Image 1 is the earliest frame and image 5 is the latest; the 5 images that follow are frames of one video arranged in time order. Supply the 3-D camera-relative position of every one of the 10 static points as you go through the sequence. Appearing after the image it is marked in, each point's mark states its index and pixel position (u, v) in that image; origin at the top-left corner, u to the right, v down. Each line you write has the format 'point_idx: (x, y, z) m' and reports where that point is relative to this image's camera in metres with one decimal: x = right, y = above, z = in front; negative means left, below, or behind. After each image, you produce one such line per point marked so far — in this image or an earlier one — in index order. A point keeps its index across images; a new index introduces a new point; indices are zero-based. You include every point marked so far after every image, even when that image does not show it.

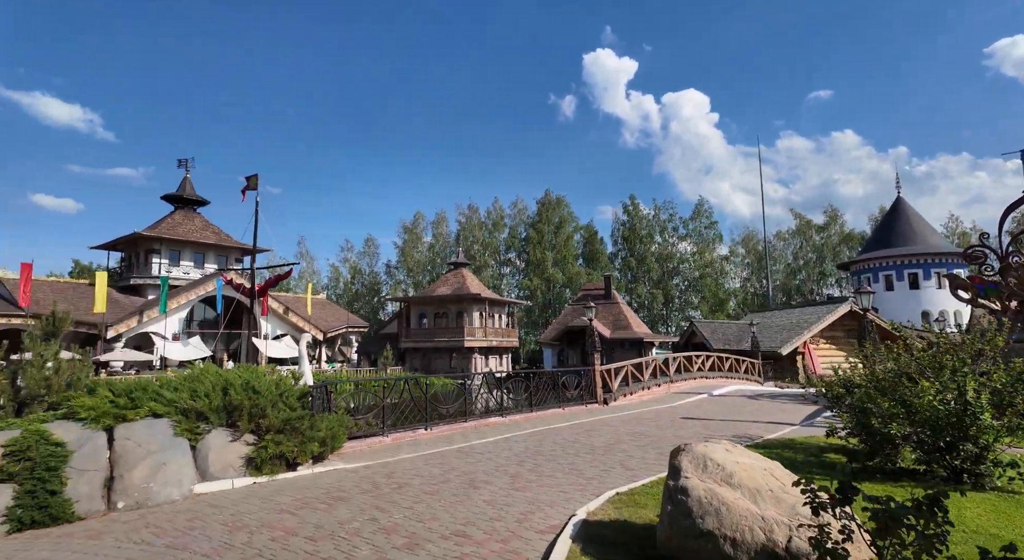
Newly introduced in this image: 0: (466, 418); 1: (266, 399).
0: (-1.3, -3.7, +16.7) m
1: (-4.5, -2.2, +11.6) m
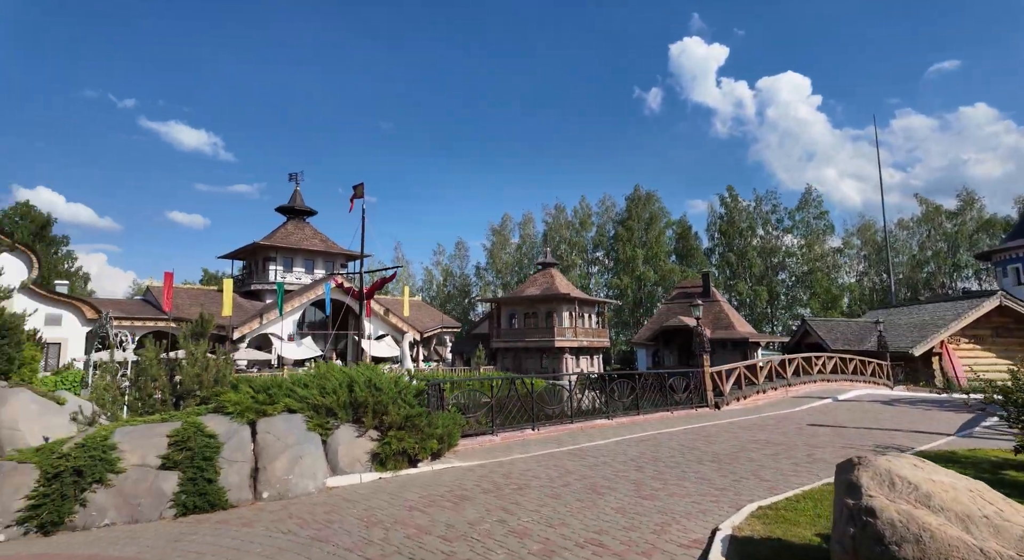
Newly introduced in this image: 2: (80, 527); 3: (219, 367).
0: (+1.6, -3.6, +16.4) m
1: (-2.3, -2.2, +11.8) m
2: (-5.9, -3.4, +8.6) m
3: (-5.9, -1.7, +12.7) m
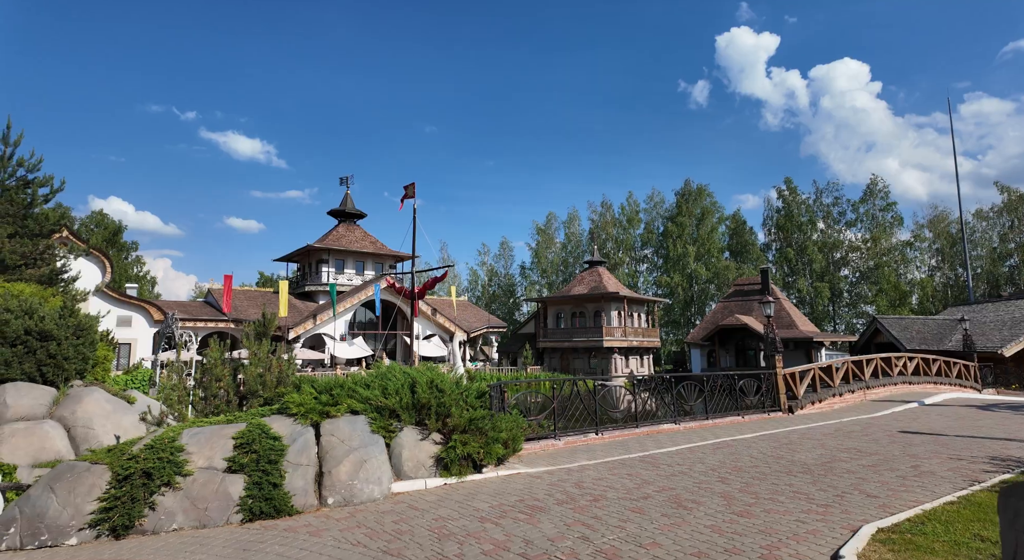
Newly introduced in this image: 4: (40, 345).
0: (+3.1, -3.6, +15.6) m
1: (-1.1, -2.2, +11.4) m
2: (-4.9, -3.4, +8.4) m
3: (-4.6, -1.7, +12.5) m
4: (-10.4, -1.4, +13.9) m
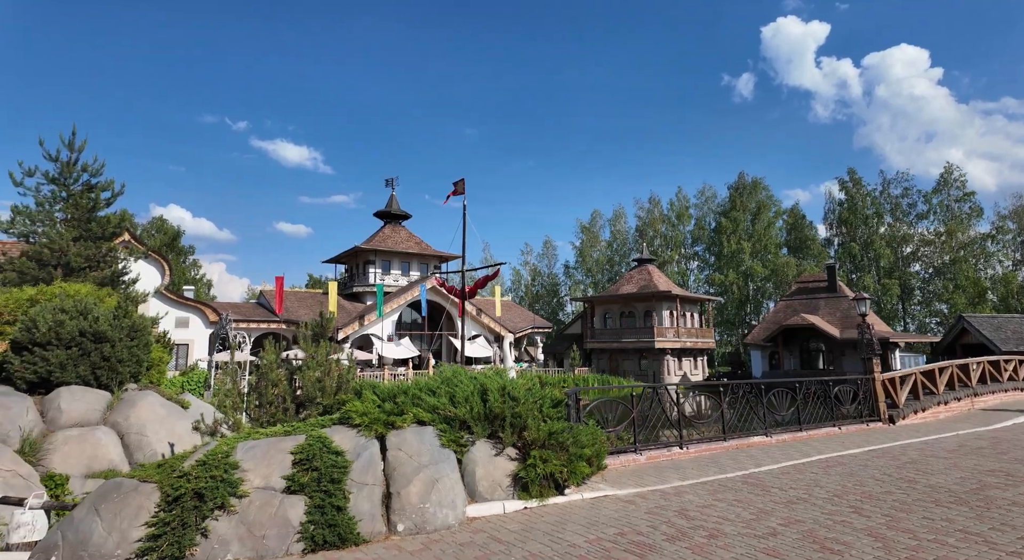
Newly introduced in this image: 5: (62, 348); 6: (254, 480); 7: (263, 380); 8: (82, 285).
0: (+4.8, -3.5, +14.1) m
1: (+0.2, -2.1, +10.2) m
2: (-3.7, -3.3, +7.5) m
3: (-3.1, -1.7, +11.6) m
4: (-8.8, -1.4, +13.3) m
5: (-9.2, -1.4, +13.0) m
6: (-3.3, -2.6, +8.1) m
7: (-4.3, -1.8, +11.0) m
8: (-10.6, -0.1, +15.5) m
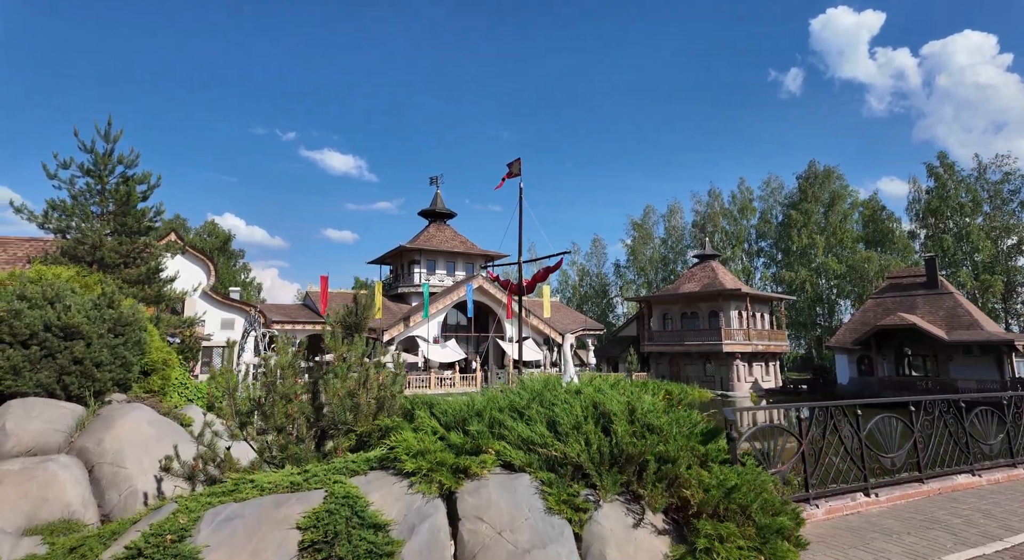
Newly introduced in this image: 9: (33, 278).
0: (+6.5, -3.0, +9.9) m
1: (+1.7, -1.7, +6.3) m
2: (-2.4, -2.9, +3.9) m
3: (-1.6, -1.3, +7.9) m
4: (-7.2, -1.1, +10.1) m
5: (-7.6, -1.0, +9.7) m
6: (-2.0, -2.2, +4.5) m
7: (-2.8, -1.4, +7.4) m
8: (-8.8, +0.2, +12.4) m
9: (-8.7, 0.0, +11.5) m
